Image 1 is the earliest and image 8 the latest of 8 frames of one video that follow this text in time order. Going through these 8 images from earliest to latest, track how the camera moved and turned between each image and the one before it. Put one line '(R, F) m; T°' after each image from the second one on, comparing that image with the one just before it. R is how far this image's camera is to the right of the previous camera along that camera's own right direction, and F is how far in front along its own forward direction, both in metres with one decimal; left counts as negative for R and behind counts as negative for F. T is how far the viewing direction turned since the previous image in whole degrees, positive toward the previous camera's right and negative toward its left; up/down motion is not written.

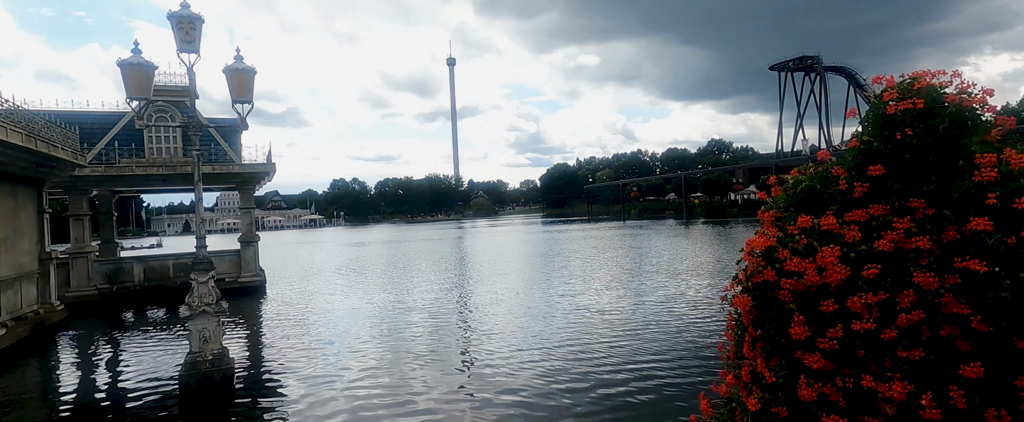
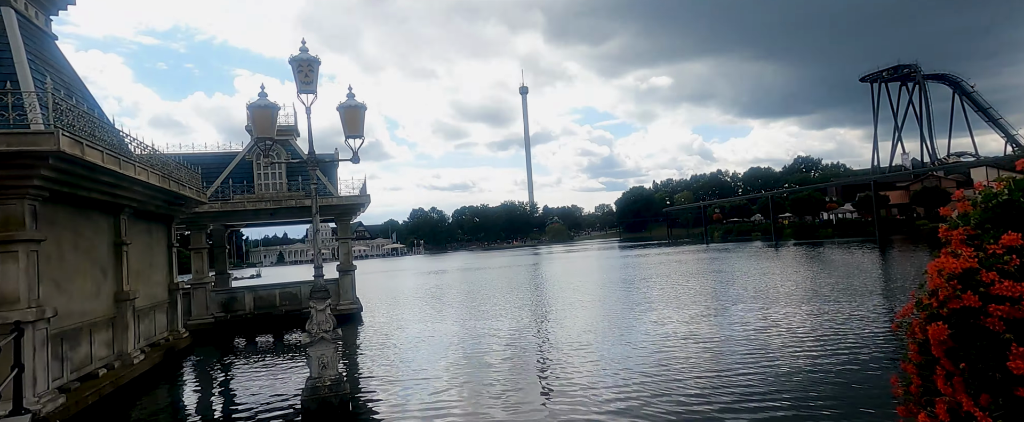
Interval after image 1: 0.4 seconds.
(-0.5, -0.6) m; -6°
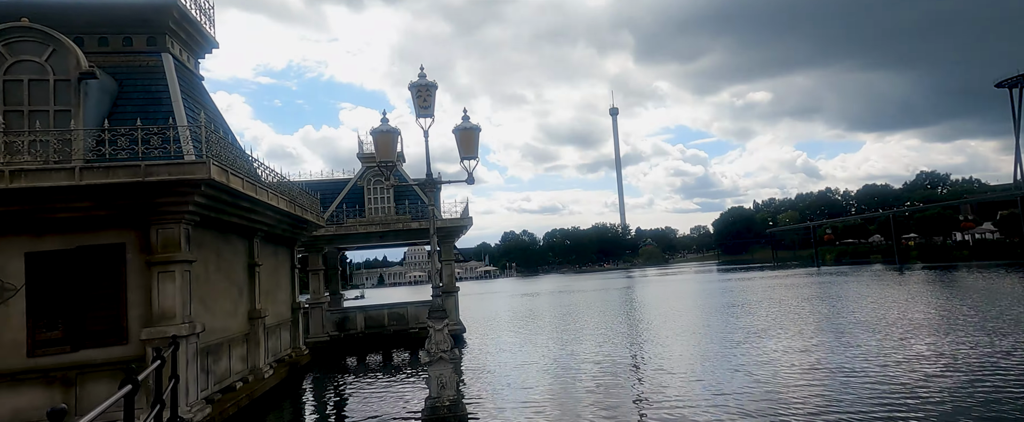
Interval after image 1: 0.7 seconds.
(-0.4, -0.3) m; -7°
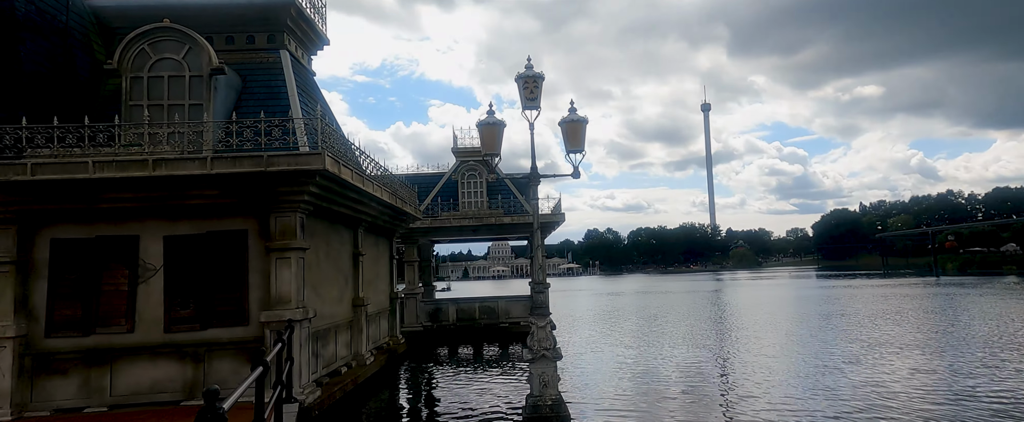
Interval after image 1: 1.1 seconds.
(-0.4, 0.0) m; -6°
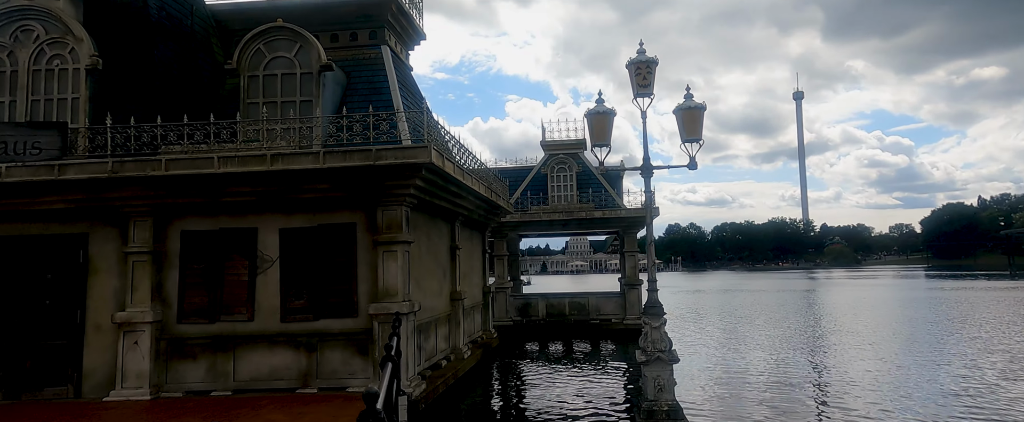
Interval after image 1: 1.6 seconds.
(-0.4, +0.1) m; -6°
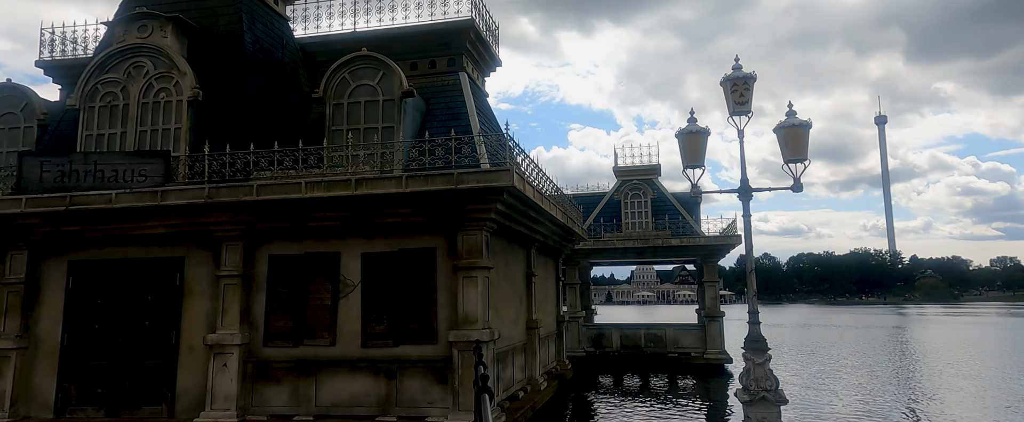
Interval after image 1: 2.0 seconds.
(-0.3, +0.3) m; -5°
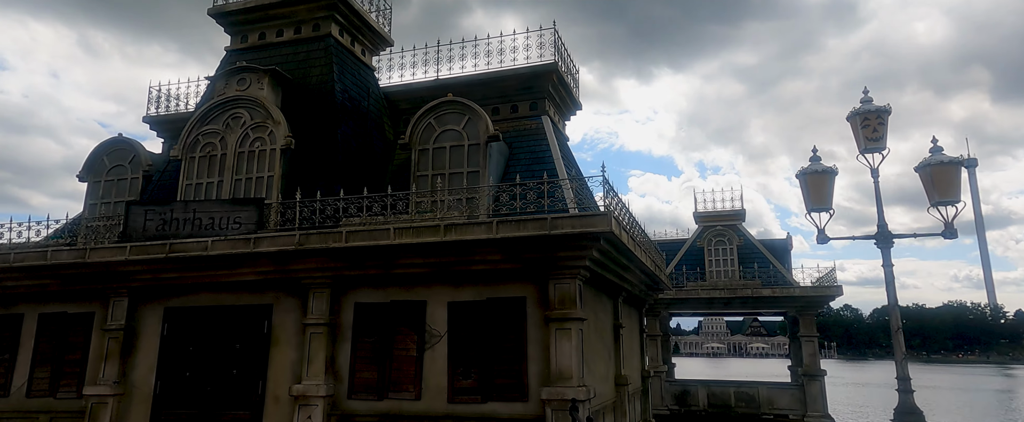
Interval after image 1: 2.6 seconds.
(-0.4, +0.6) m; -5°
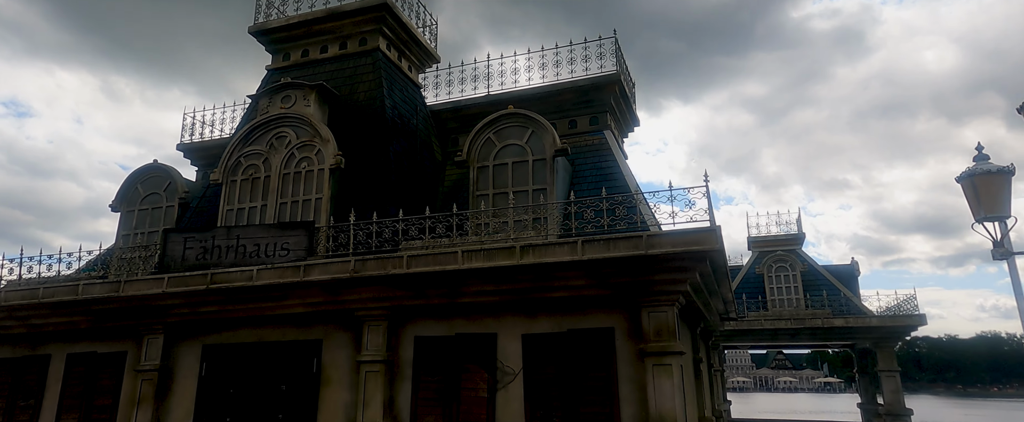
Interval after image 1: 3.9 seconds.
(-0.9, +1.4) m; -2°
